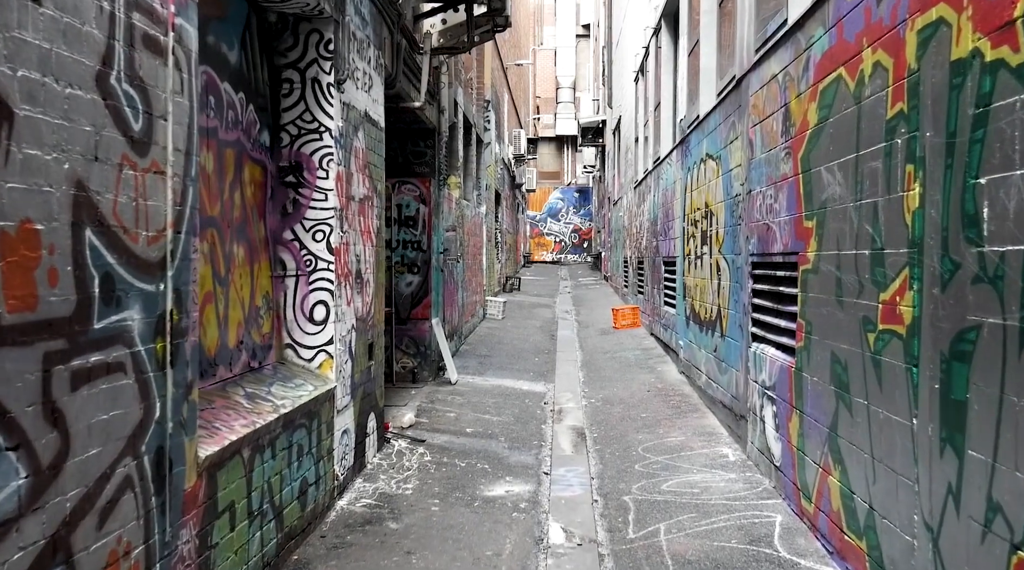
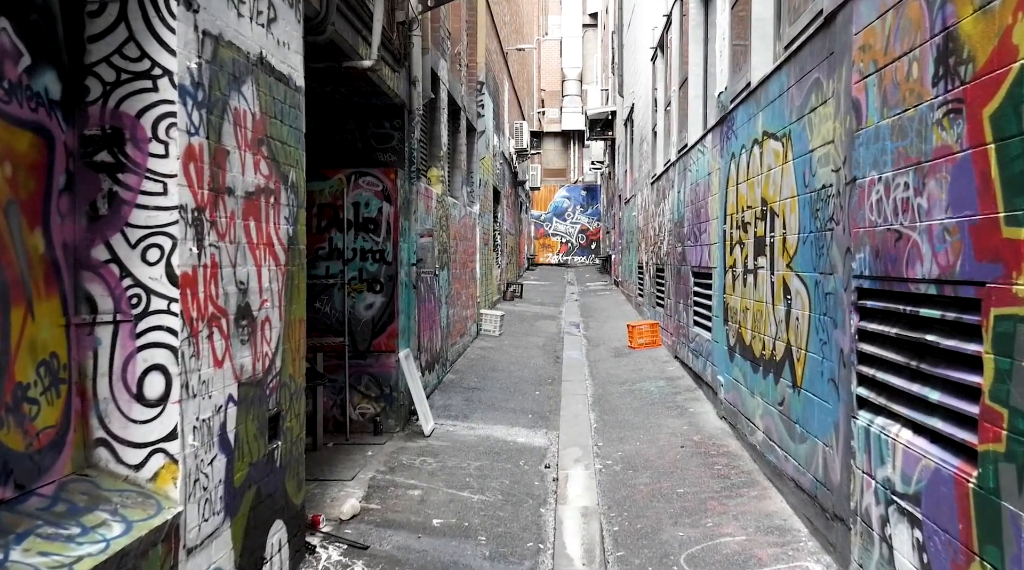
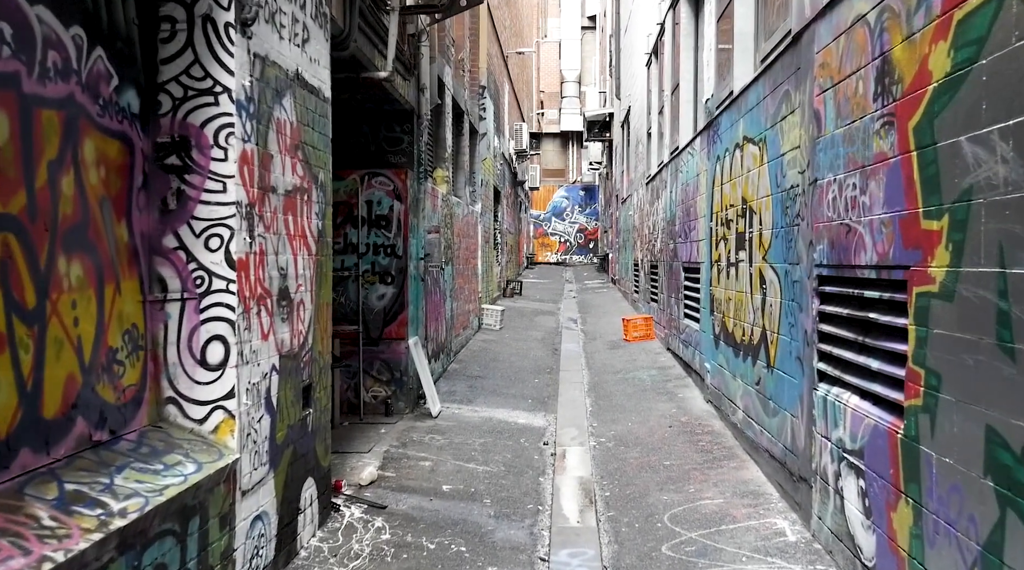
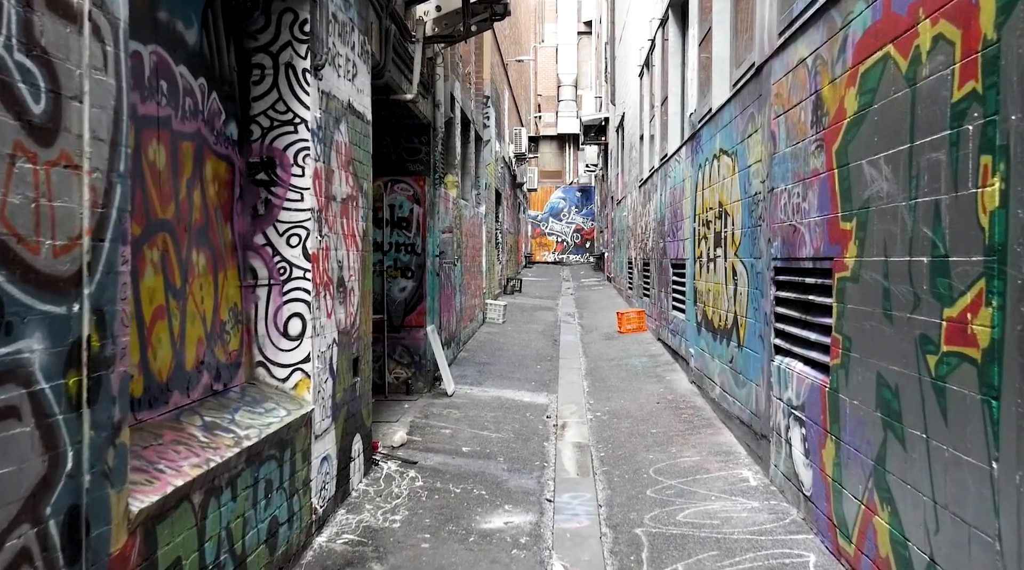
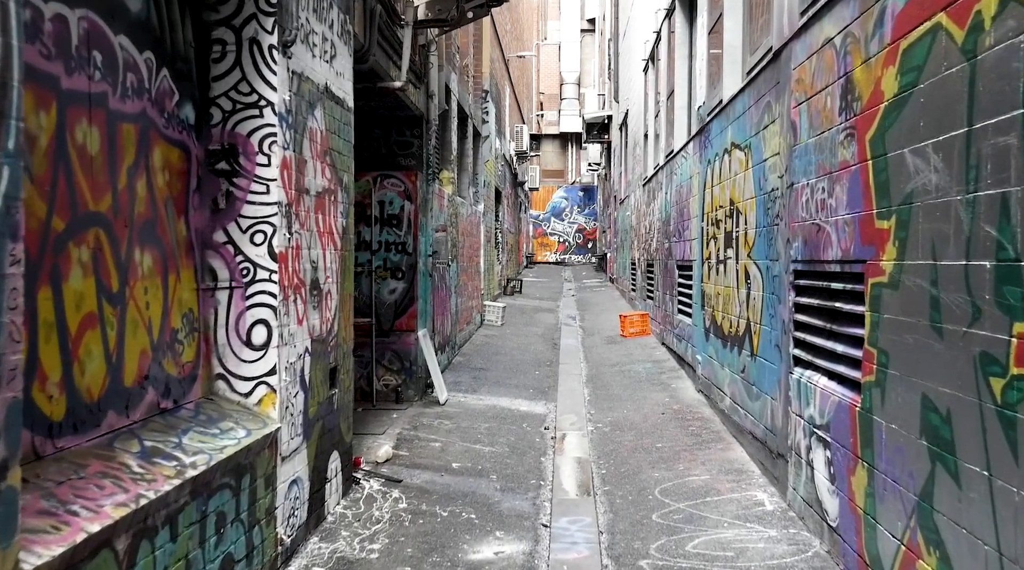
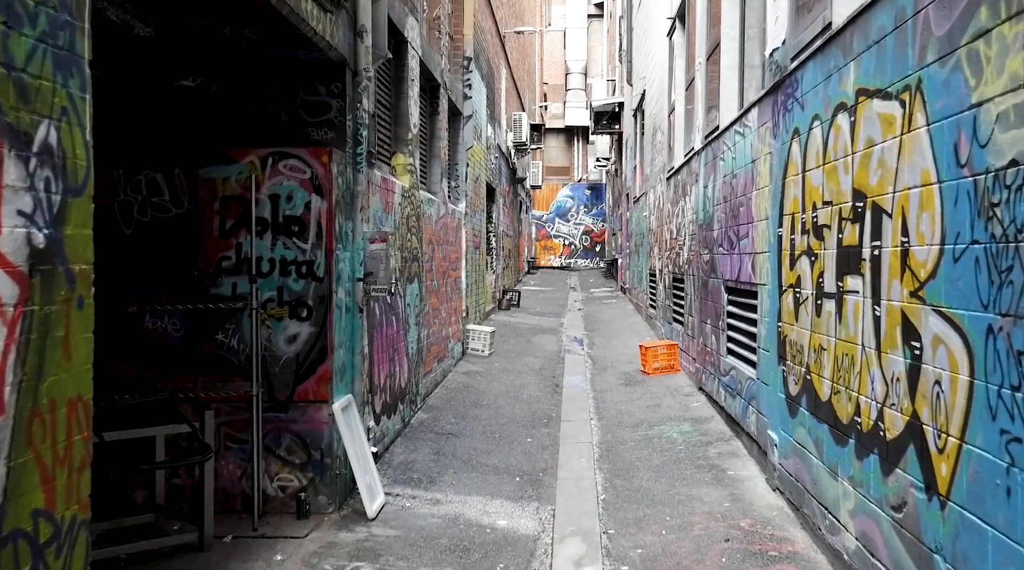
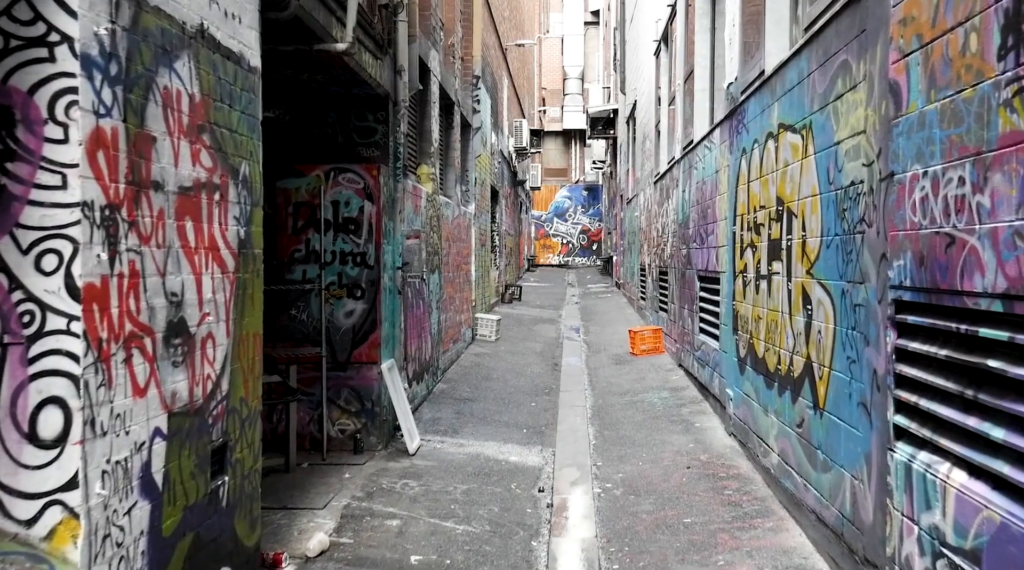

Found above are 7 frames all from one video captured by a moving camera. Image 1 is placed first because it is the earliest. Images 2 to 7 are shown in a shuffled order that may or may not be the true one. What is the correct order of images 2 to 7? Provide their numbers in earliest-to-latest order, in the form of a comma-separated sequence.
4, 5, 3, 2, 7, 6
